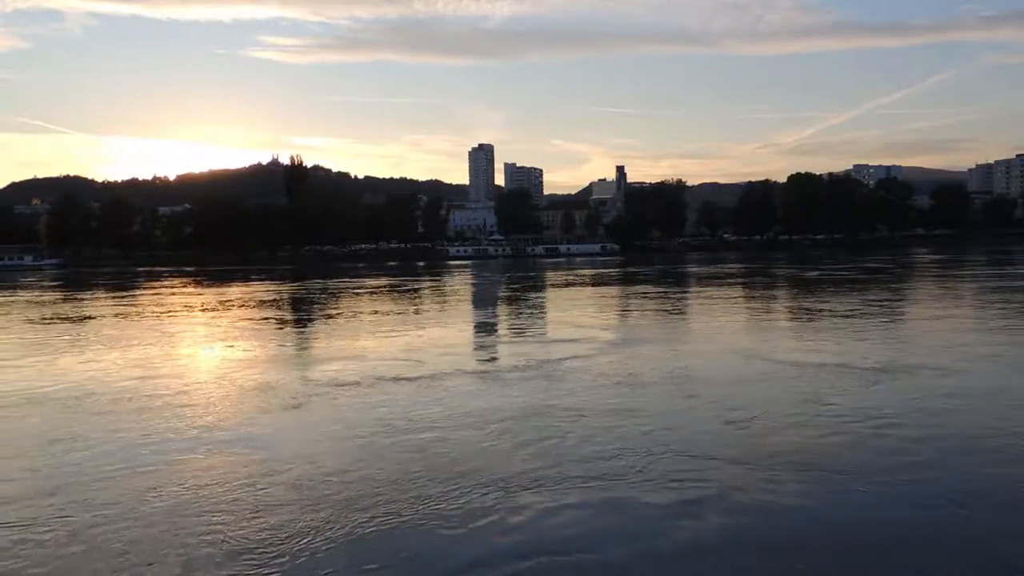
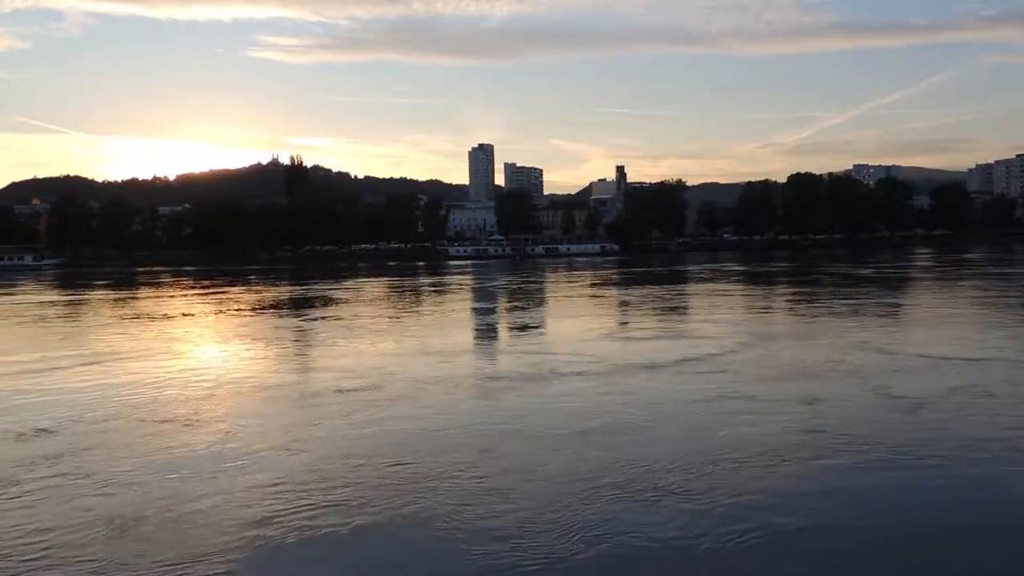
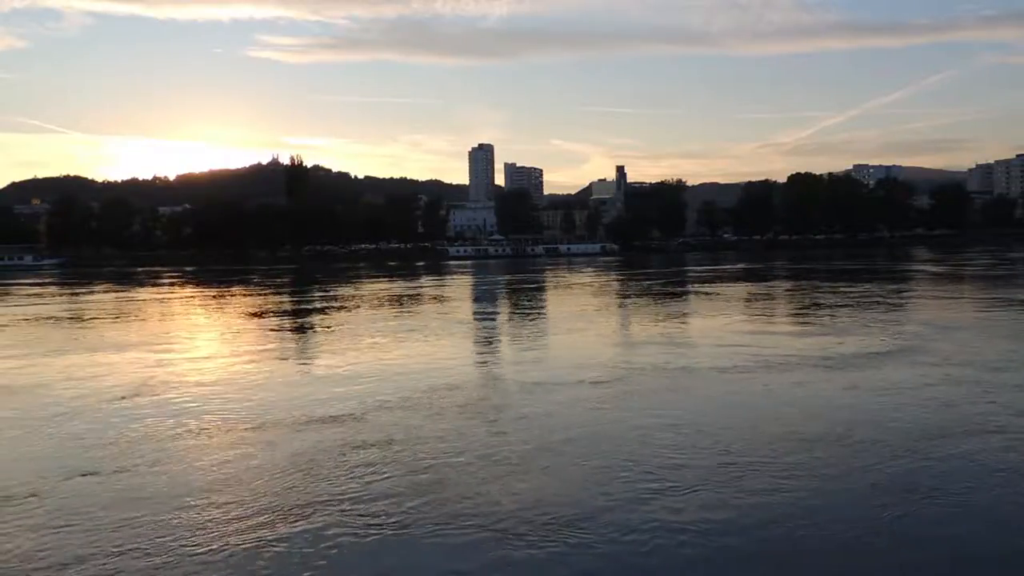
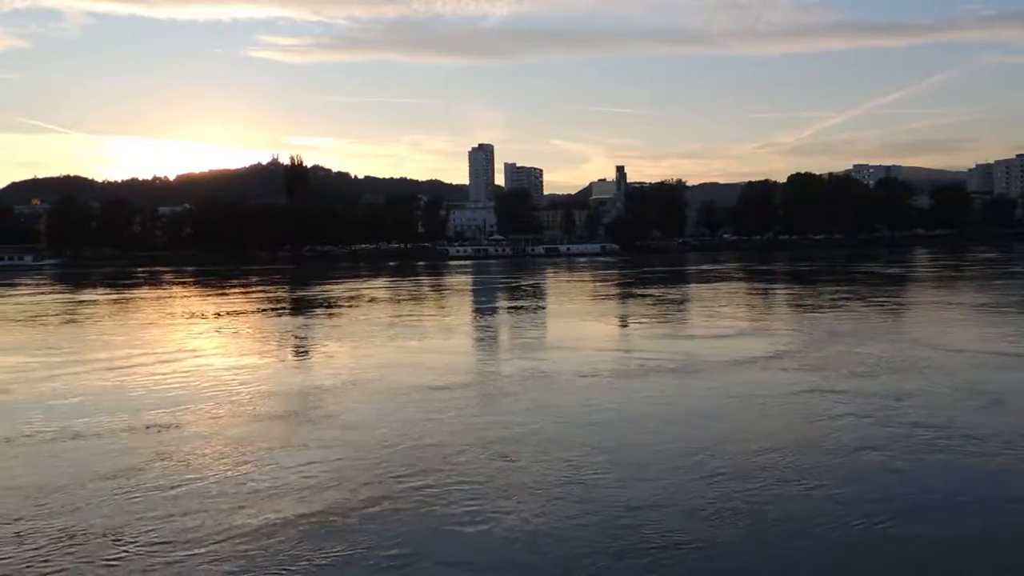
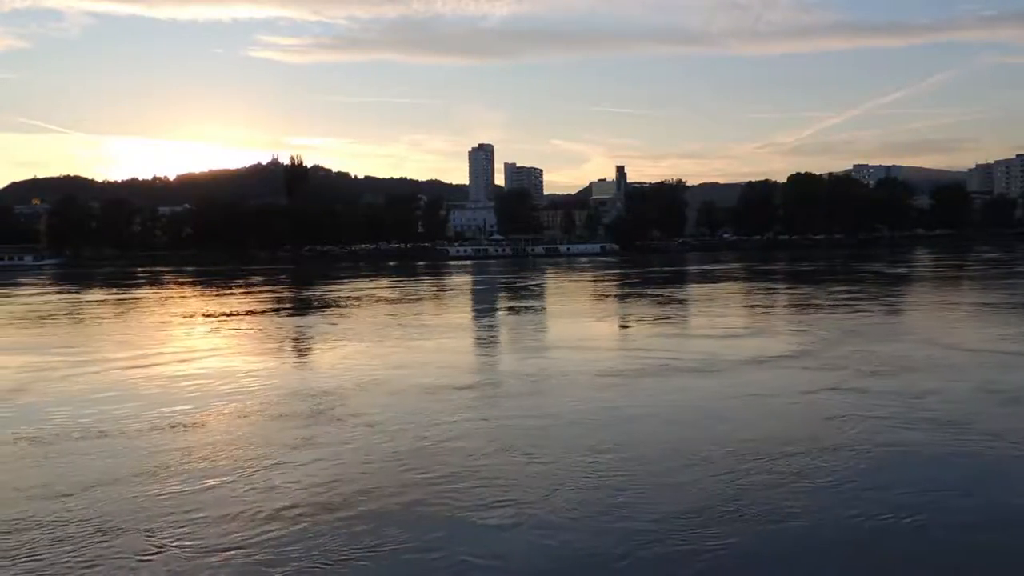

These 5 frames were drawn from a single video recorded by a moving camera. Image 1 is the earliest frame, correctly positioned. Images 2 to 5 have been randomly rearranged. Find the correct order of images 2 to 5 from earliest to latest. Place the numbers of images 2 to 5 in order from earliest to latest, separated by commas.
2, 4, 5, 3
